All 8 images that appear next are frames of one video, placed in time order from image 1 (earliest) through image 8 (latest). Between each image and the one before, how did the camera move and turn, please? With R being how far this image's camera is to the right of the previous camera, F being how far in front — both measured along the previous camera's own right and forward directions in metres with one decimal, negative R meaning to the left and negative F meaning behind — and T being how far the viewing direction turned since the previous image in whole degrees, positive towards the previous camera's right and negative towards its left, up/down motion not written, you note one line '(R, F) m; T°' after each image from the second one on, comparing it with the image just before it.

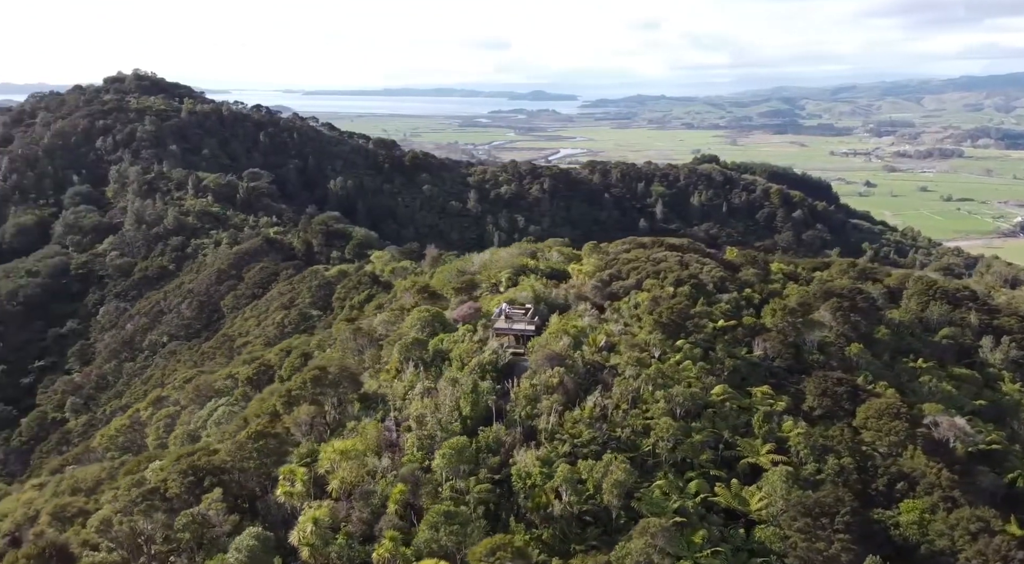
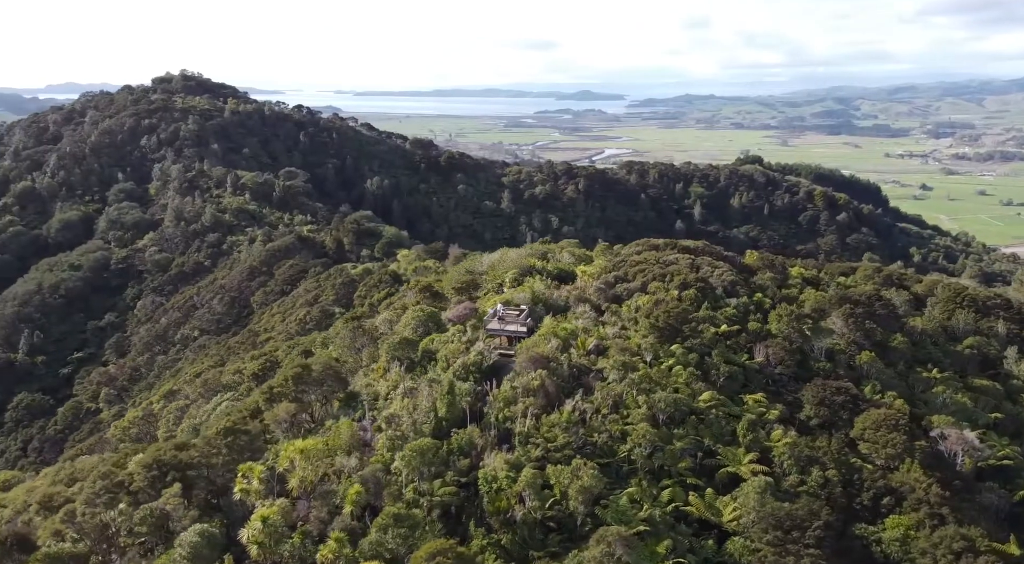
(+1.5, +0.2) m; -3°
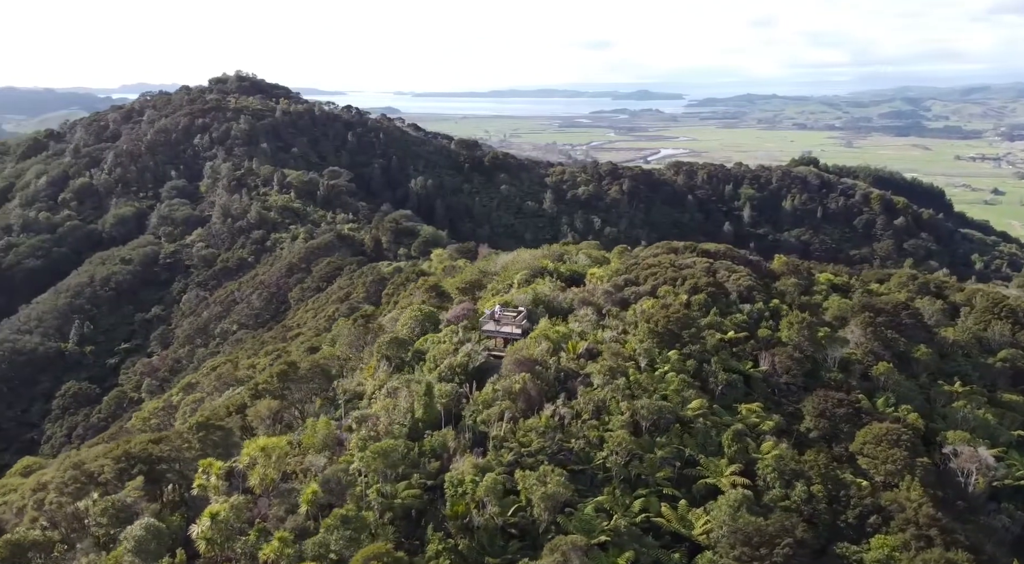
(+1.7, +0.3) m; -4°
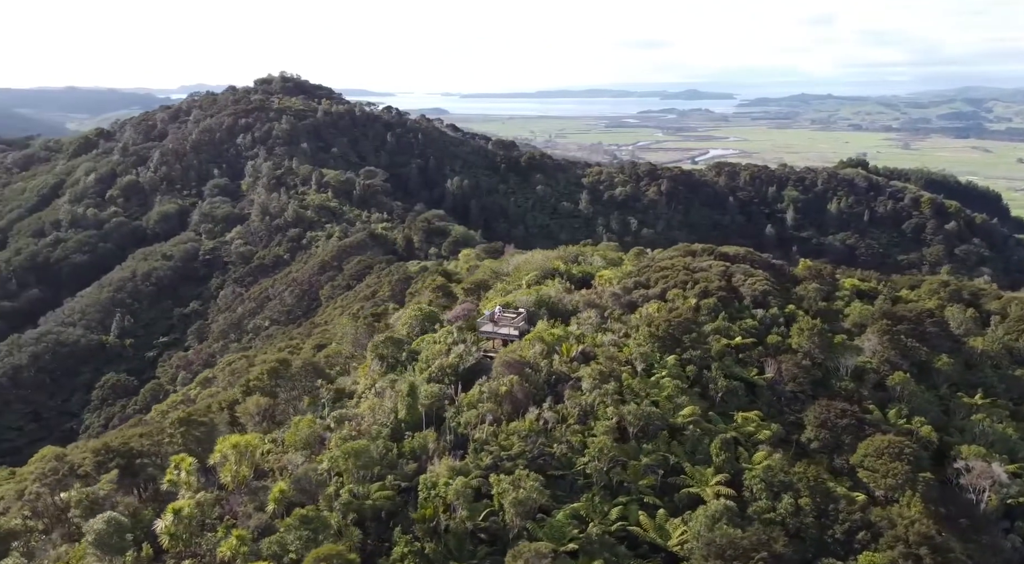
(+1.3, +0.2) m; -3°
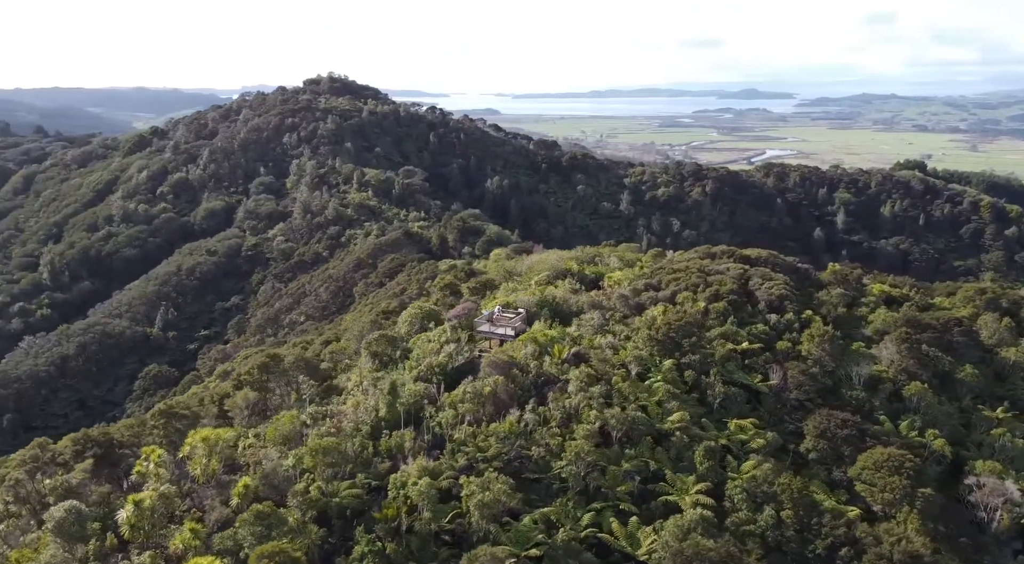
(+1.5, +0.3) m; -3°
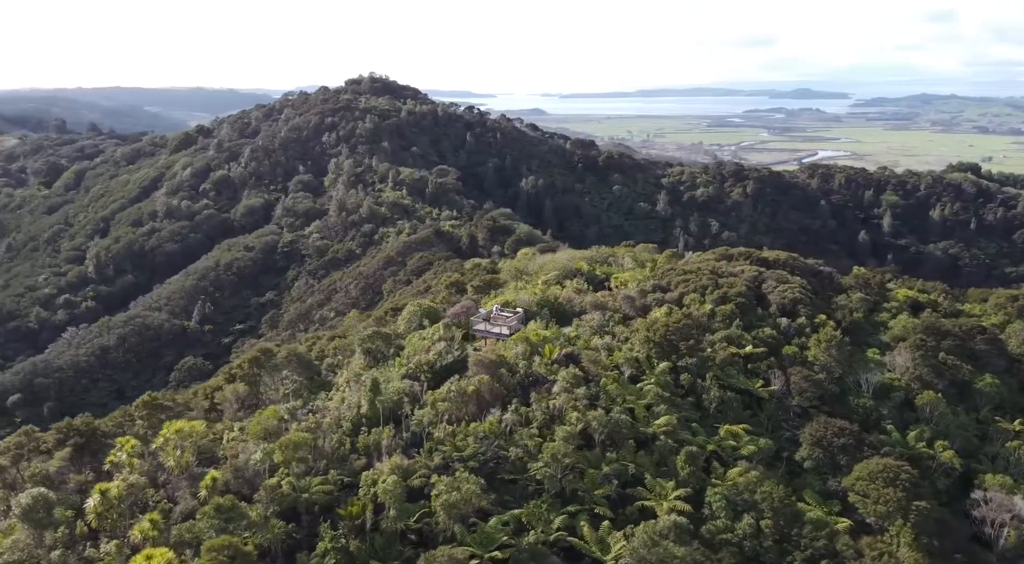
(+1.4, +0.2) m; -3°
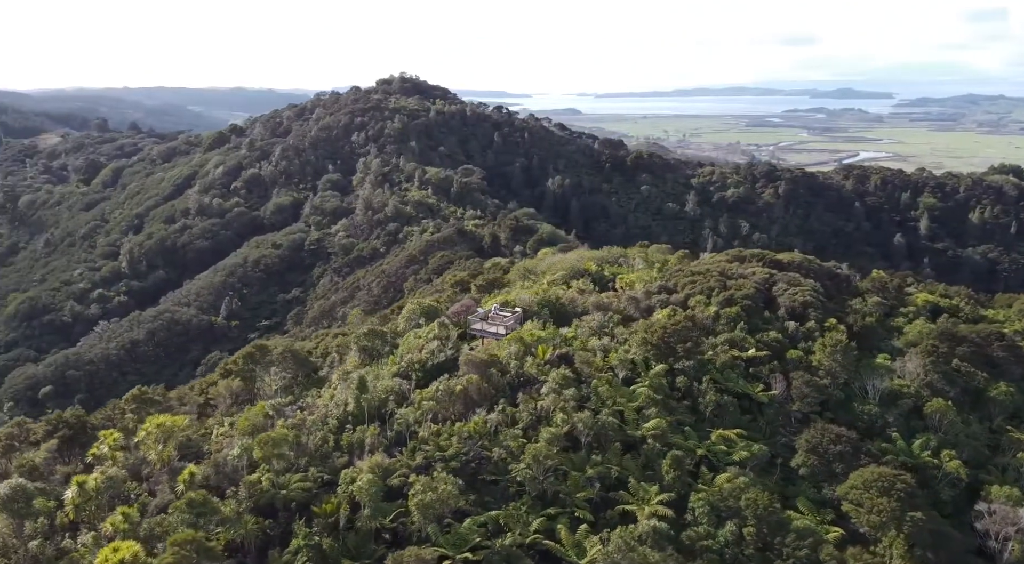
(+1.1, +0.1) m; -2°
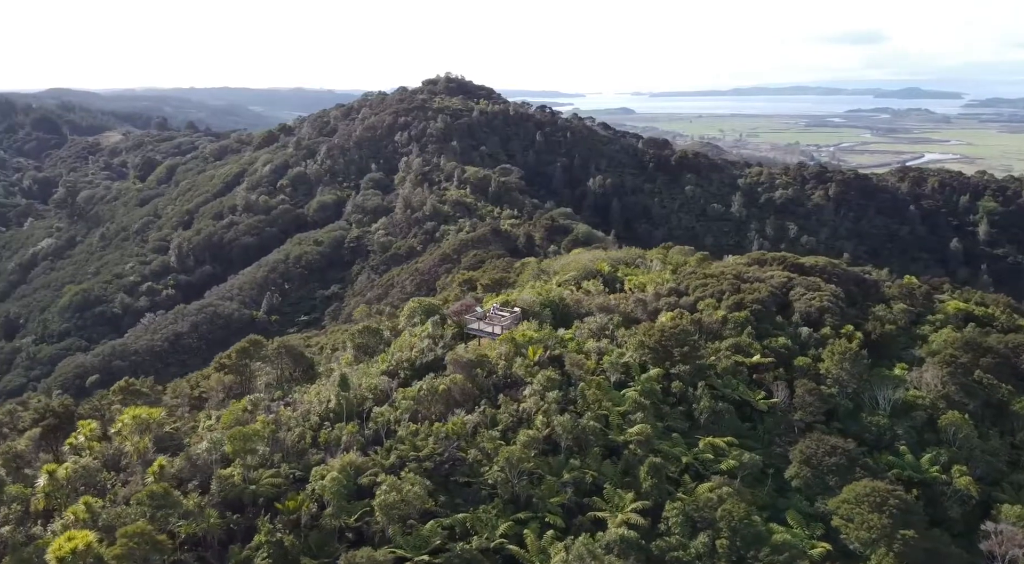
(+1.6, +0.3) m; -3°
